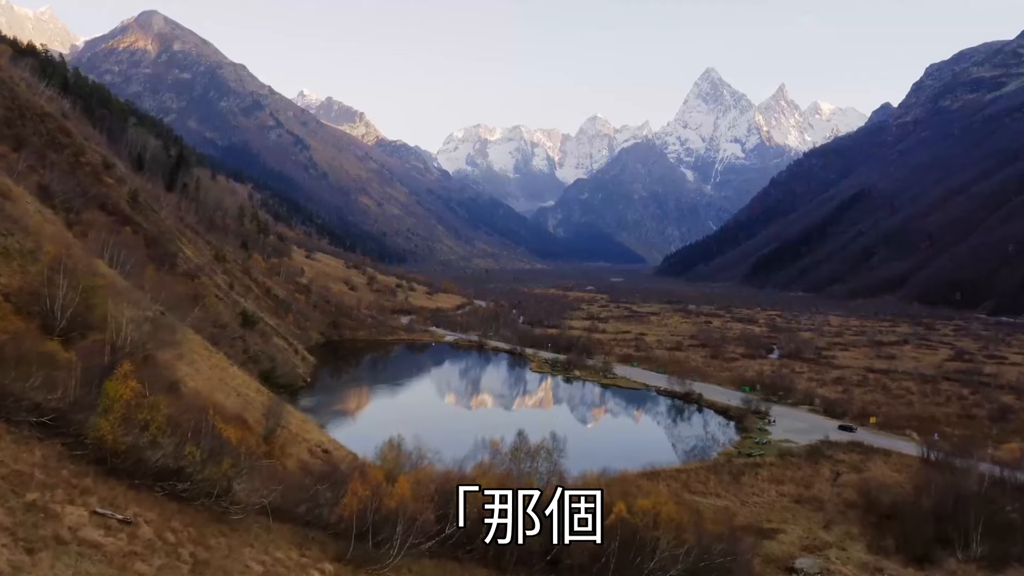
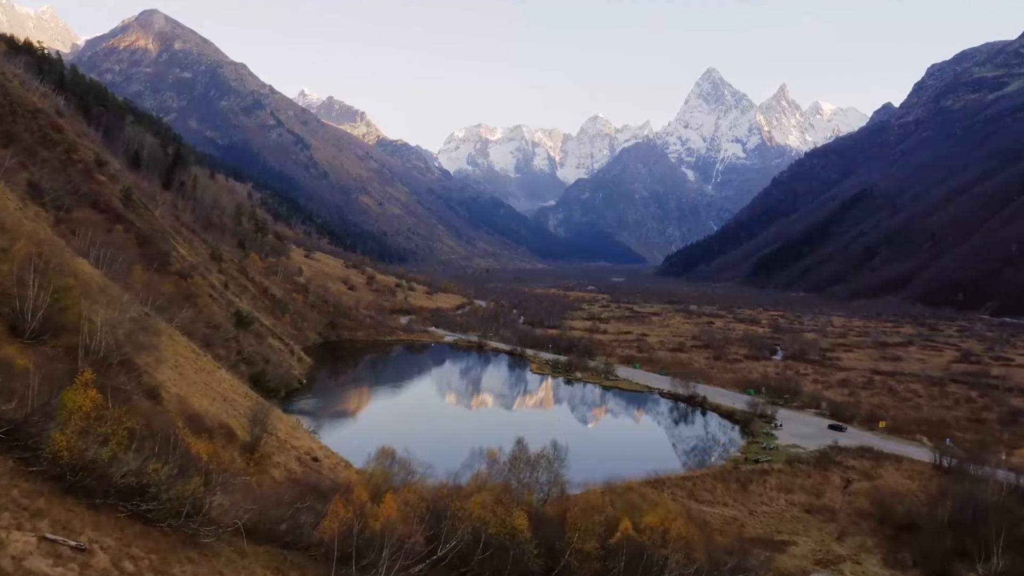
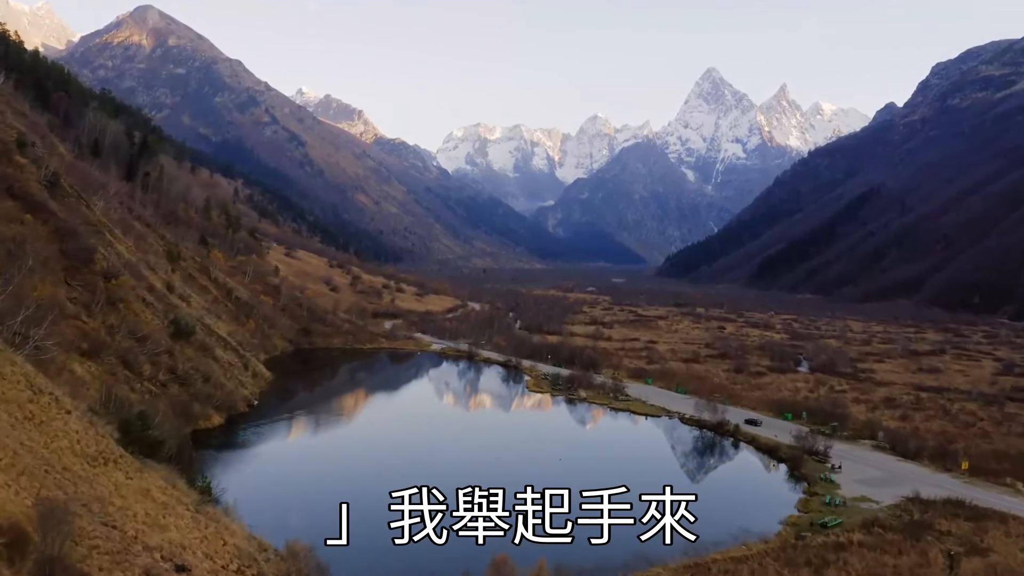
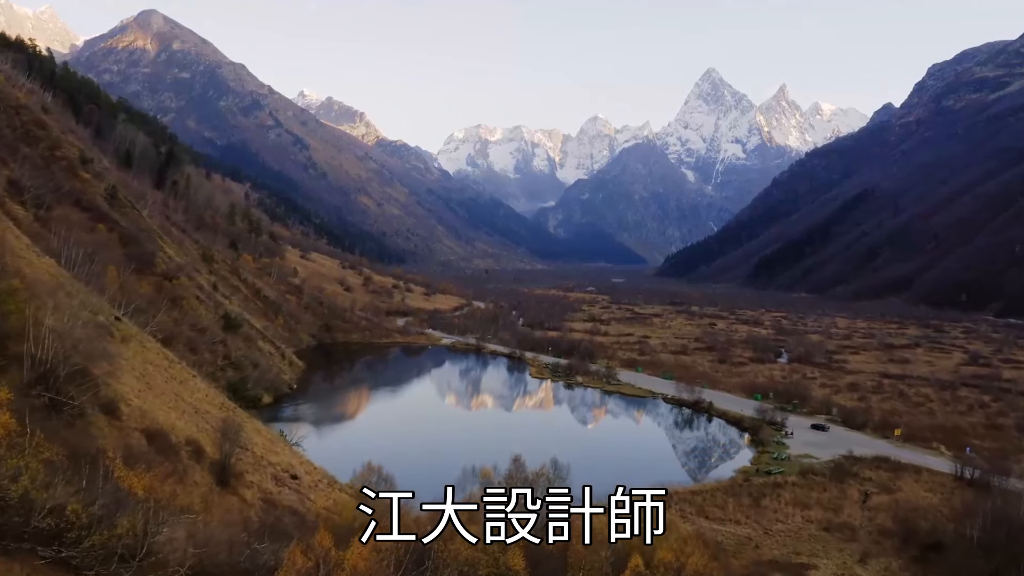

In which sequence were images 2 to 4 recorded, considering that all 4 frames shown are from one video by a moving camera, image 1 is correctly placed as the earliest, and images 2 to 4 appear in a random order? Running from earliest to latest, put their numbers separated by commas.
2, 4, 3
